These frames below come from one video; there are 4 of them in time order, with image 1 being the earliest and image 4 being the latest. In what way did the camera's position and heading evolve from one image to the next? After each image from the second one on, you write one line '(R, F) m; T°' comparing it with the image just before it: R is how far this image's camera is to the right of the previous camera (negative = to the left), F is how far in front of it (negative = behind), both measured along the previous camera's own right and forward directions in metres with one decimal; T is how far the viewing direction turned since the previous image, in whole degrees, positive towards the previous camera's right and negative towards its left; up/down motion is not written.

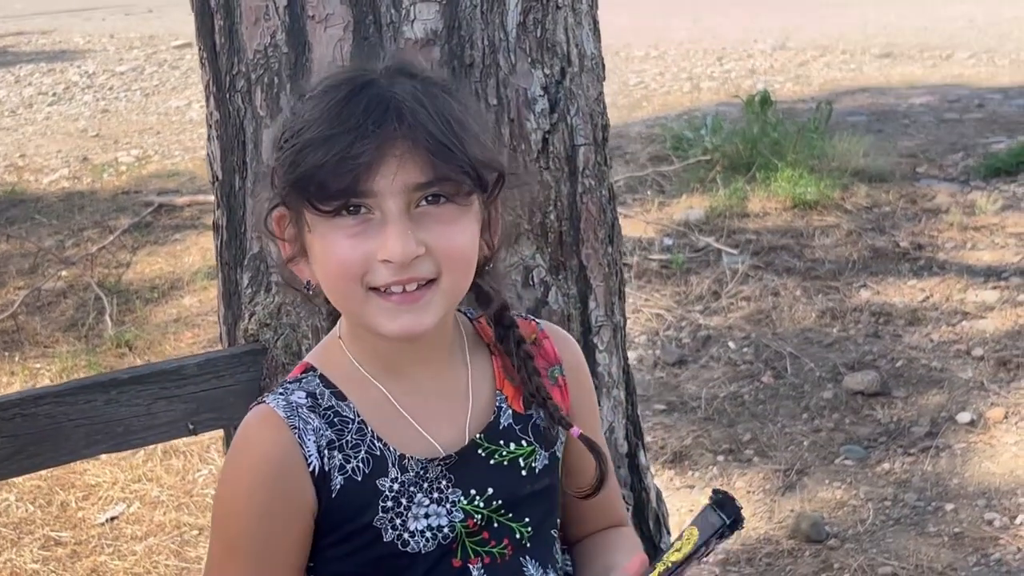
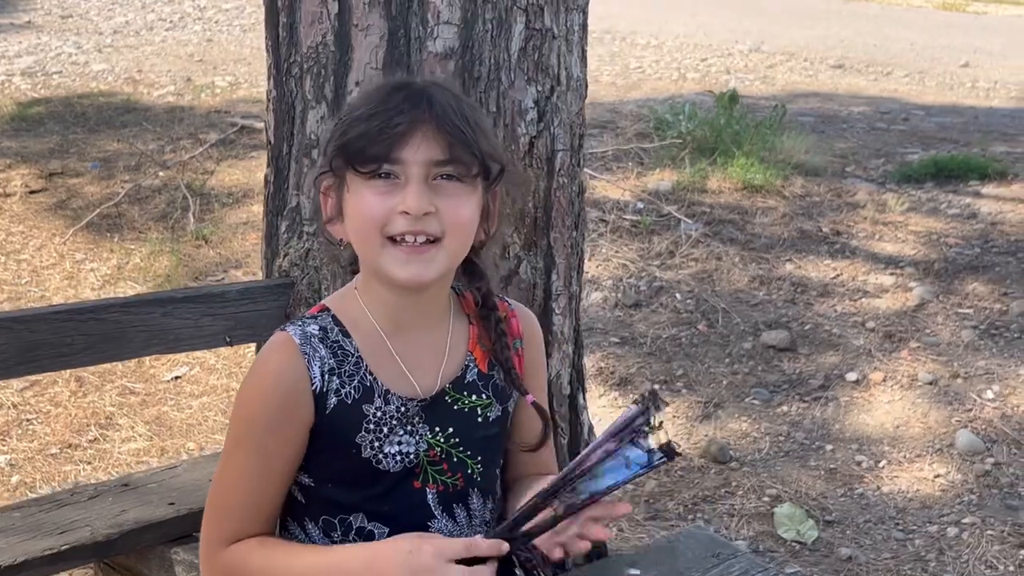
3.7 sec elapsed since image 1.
(-0.1, -0.8) m; +2°
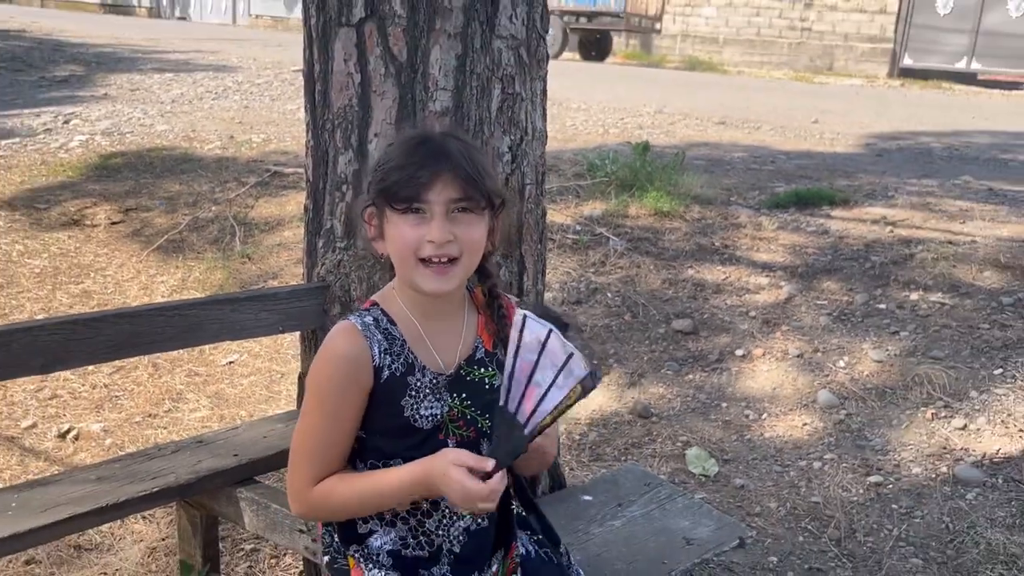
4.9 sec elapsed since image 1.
(-0.2, -1.2) m; +4°
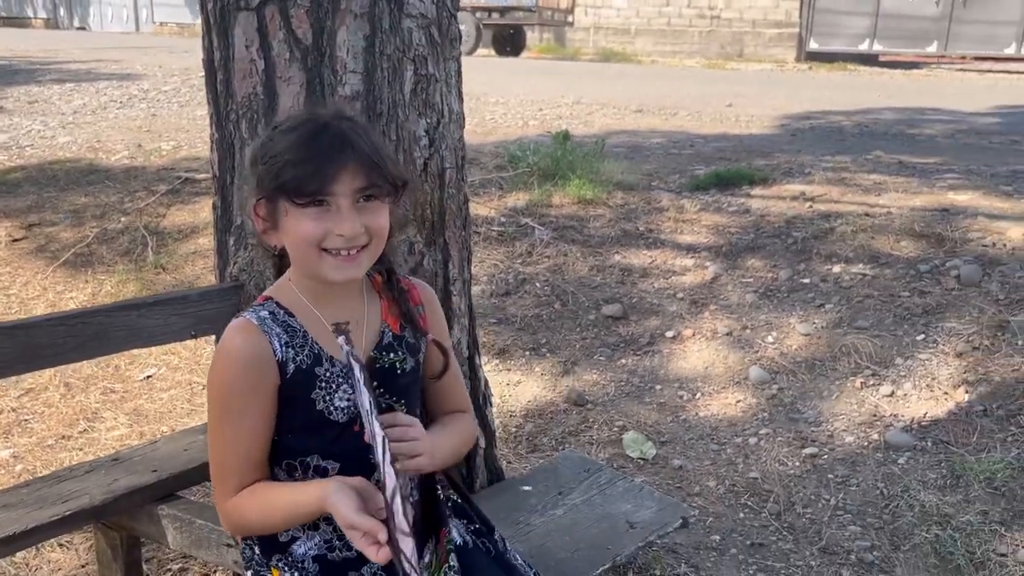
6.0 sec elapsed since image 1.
(0.0, +0.1) m; +4°
